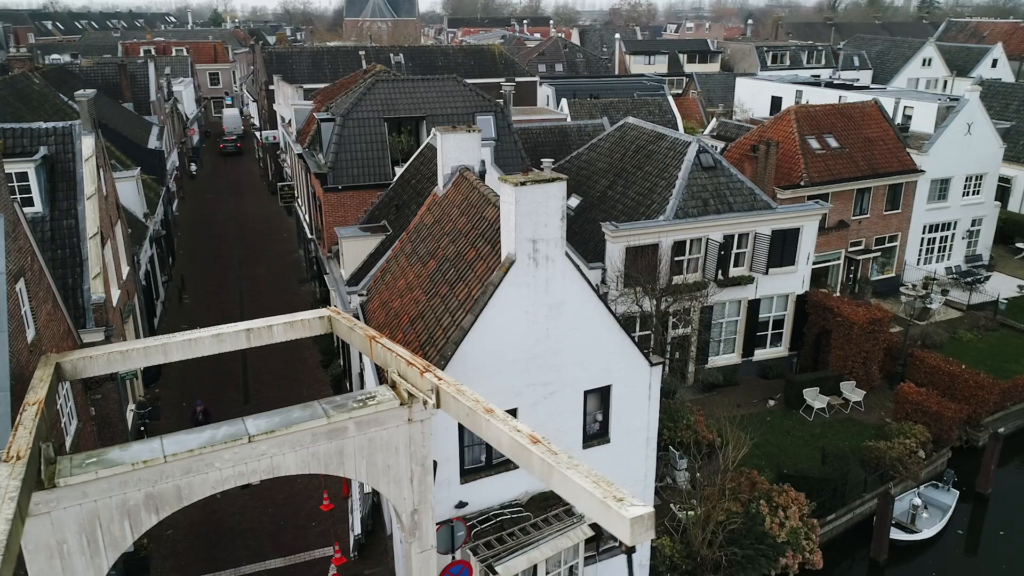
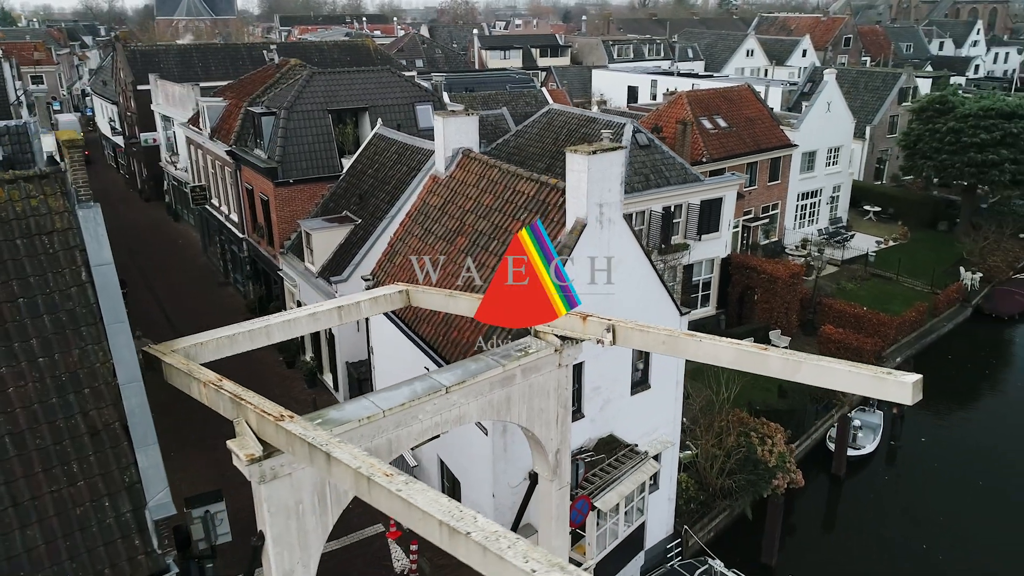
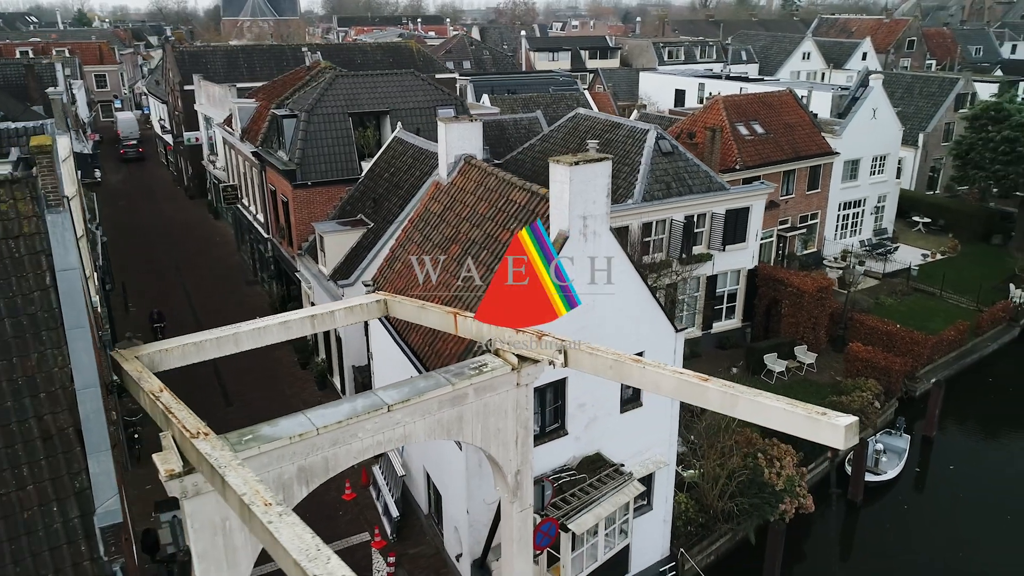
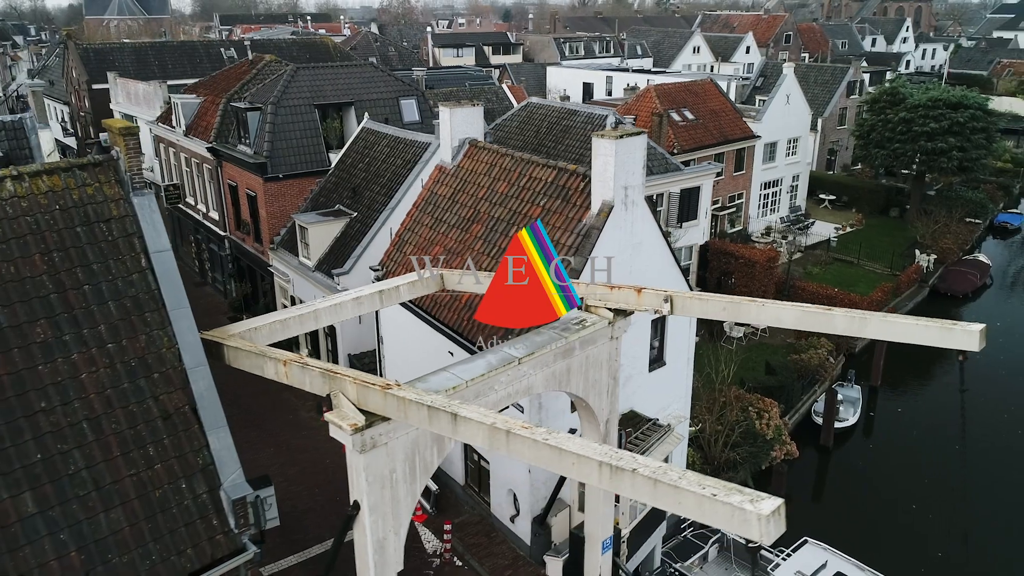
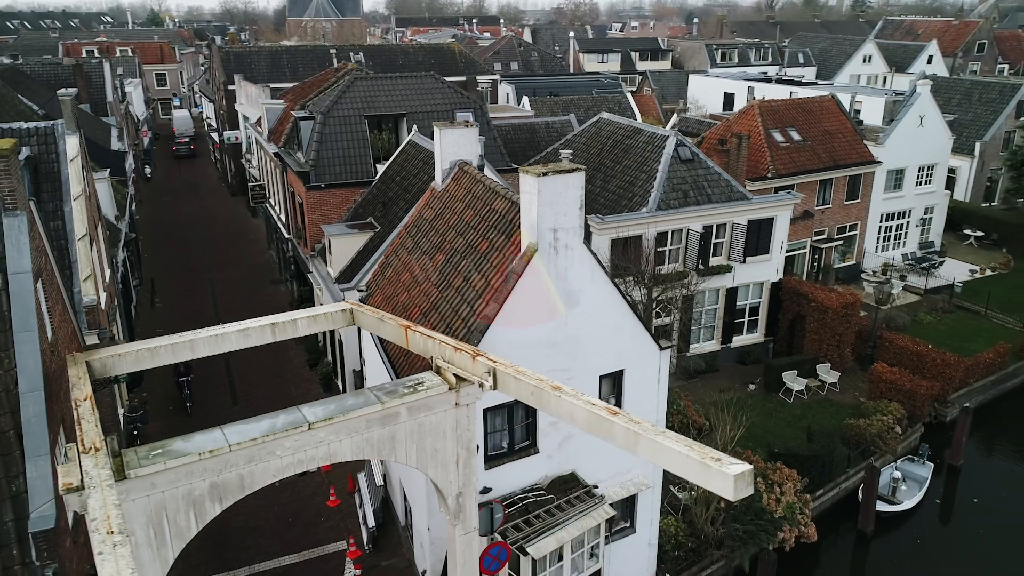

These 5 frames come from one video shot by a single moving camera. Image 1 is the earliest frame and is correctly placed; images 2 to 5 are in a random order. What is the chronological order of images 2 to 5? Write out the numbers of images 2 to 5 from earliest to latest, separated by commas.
5, 3, 2, 4
